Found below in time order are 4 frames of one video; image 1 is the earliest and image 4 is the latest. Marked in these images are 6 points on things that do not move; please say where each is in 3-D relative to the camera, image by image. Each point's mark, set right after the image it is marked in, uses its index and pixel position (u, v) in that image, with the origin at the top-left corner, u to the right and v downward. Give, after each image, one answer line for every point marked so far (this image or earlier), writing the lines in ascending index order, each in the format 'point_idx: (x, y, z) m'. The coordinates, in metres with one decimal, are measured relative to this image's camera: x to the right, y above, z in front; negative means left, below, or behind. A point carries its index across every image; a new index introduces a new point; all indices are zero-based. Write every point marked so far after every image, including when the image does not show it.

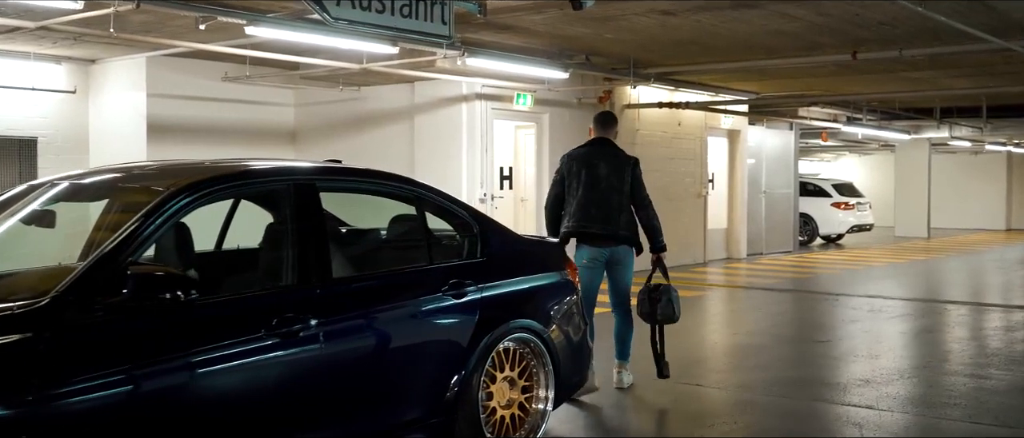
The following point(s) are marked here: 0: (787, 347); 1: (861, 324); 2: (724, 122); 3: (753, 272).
0: (+2.7, -1.3, +9.9) m
1: (+3.9, -1.2, +11.1) m
2: (+3.9, +1.8, +18.2) m
3: (+4.3, -0.9, +17.2) m
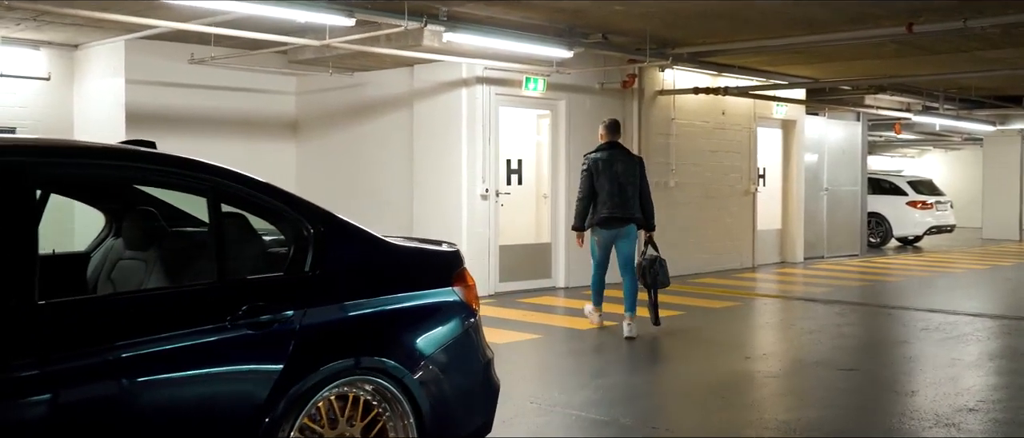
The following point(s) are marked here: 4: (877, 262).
0: (+2.5, -1.3, +8.2) m
1: (+3.7, -1.2, +9.3) m
2: (+4.4, +1.8, +16.4) m
3: (+4.7, -0.9, +15.4) m
4: (+6.8, -0.8, +18.4) m
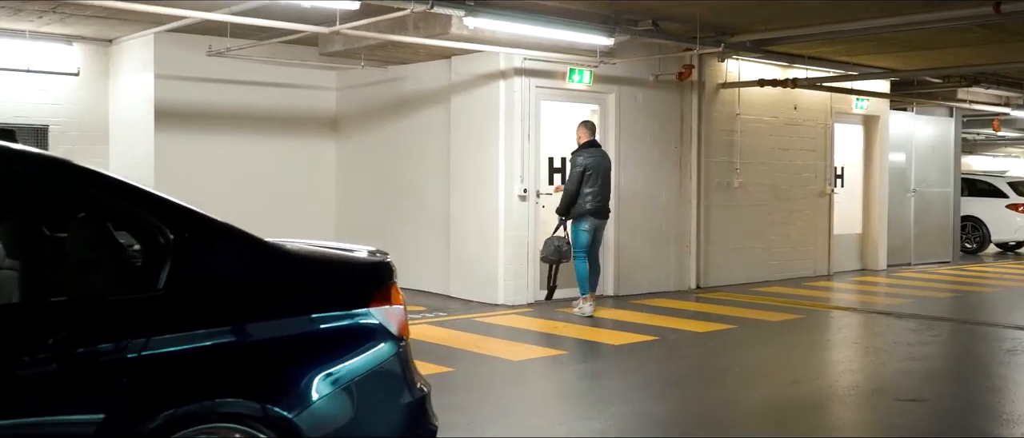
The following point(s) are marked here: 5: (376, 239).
0: (+2.6, -1.3, +7.1) m
1: (+3.9, -1.3, +8.1) m
2: (+5.3, +1.8, +15.1) m
3: (+5.4, -1.0, +14.0) m
4: (+7.8, -0.9, +16.8) m
5: (-1.8, -0.3, +13.0) m
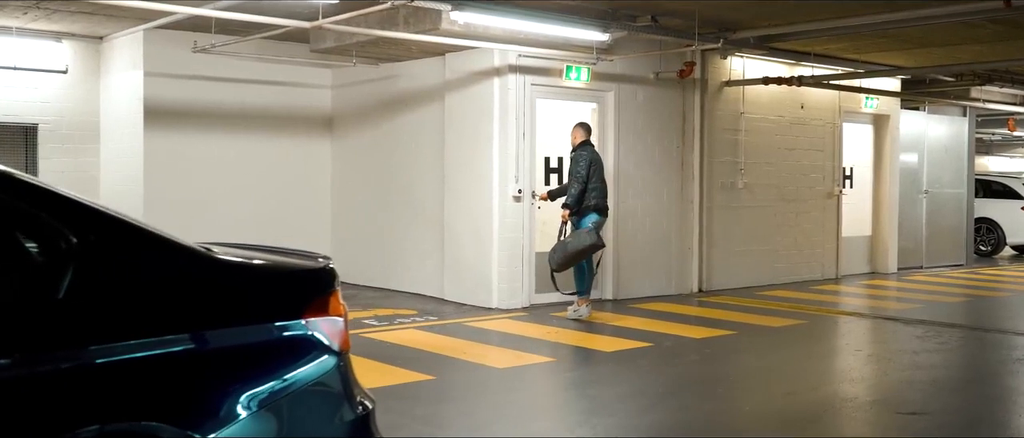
0: (+2.5, -1.3, +6.8) m
1: (+3.8, -1.3, +7.8) m
2: (+5.3, +1.7, +14.8) m
3: (+5.4, -1.0, +13.6) m
4: (+7.8, -0.9, +16.4) m
5: (-1.8, -0.3, +12.7) m
